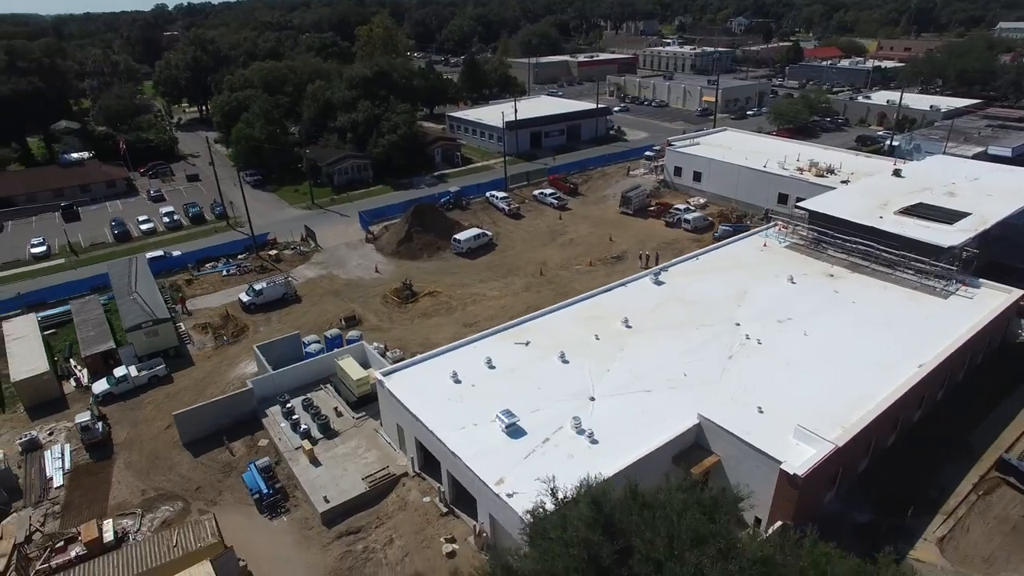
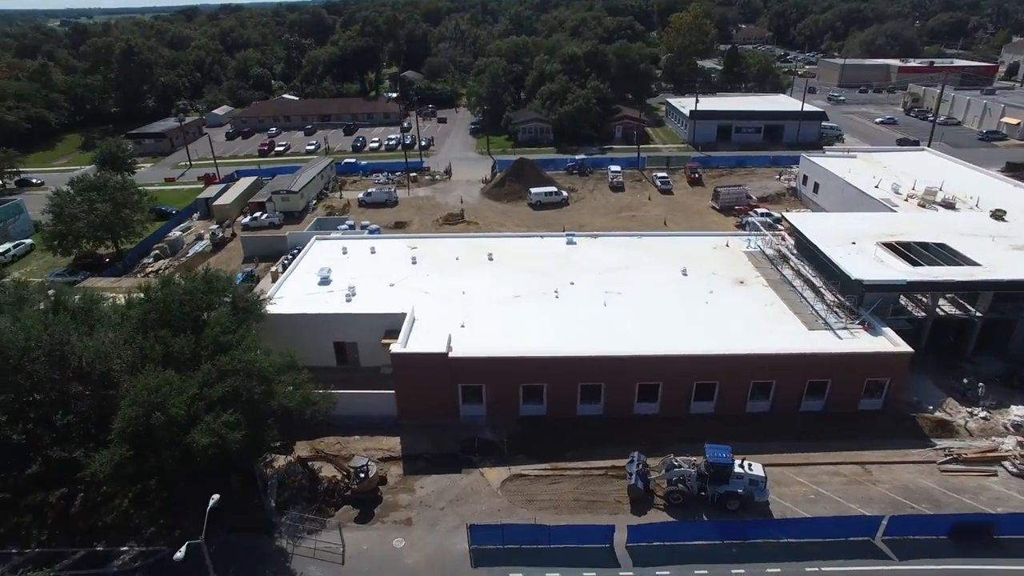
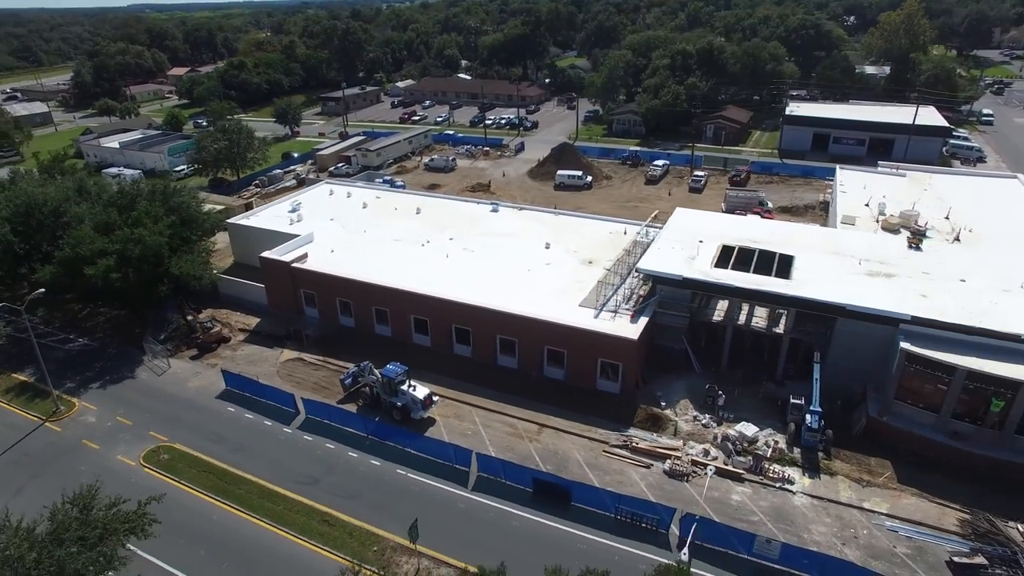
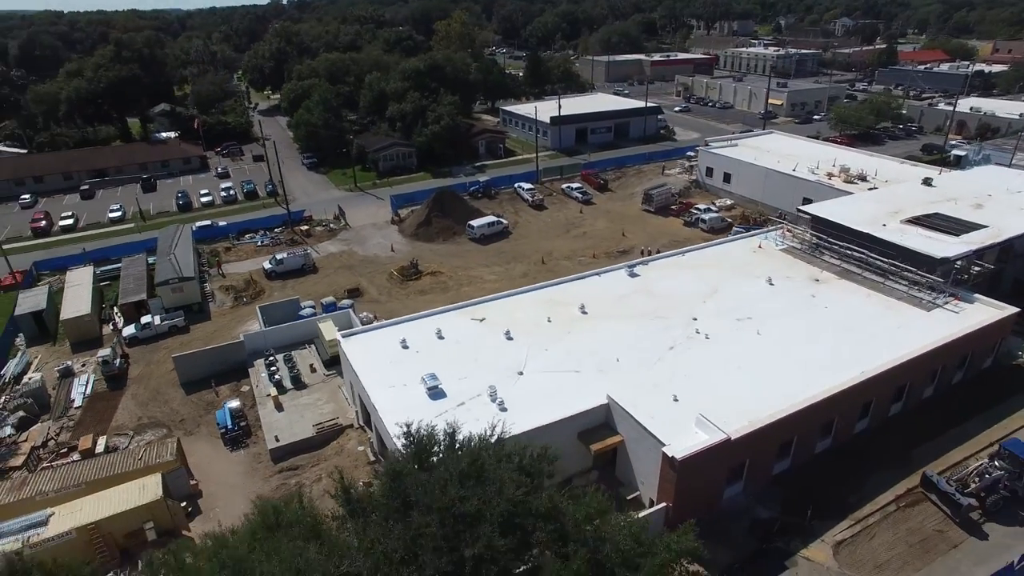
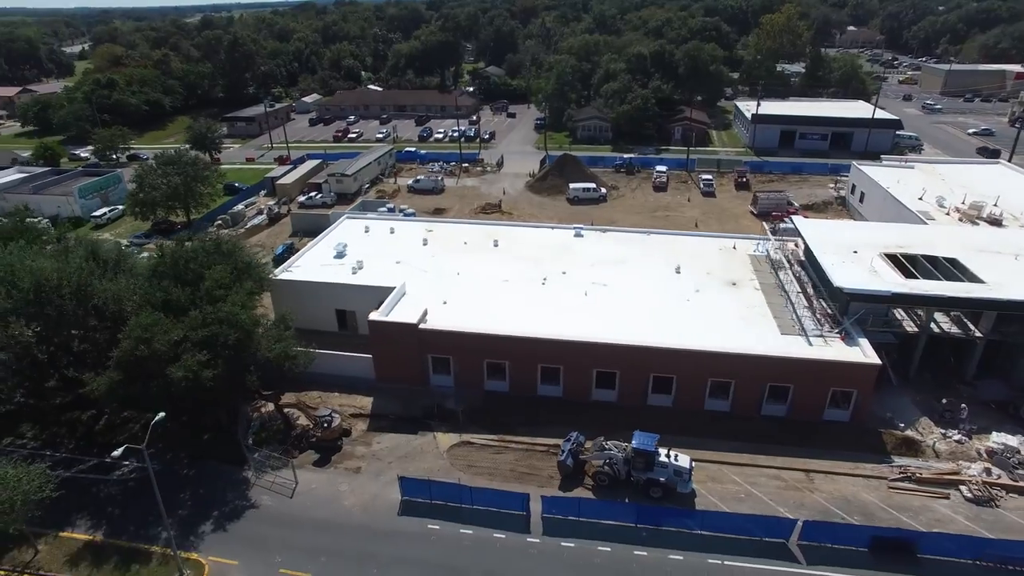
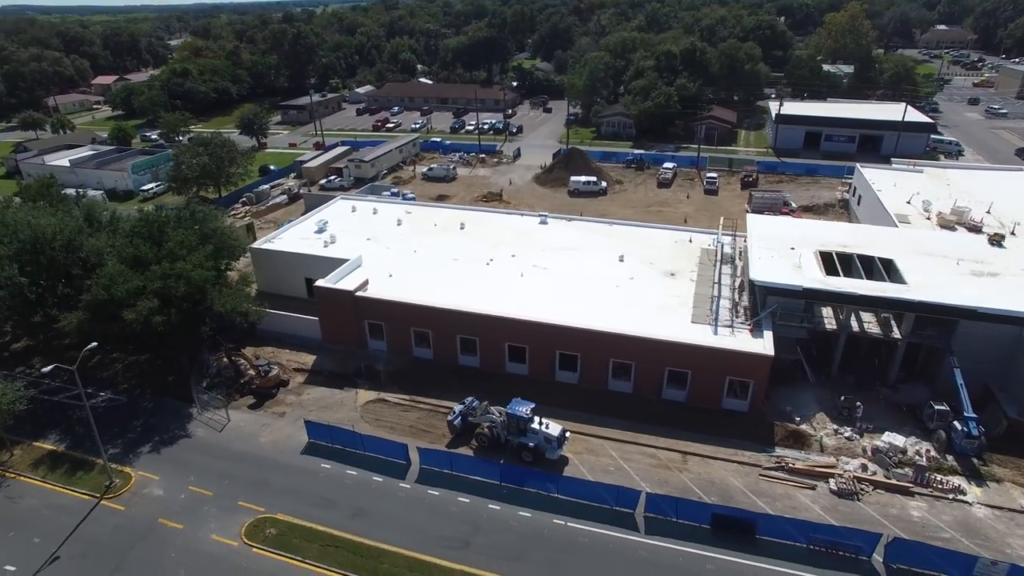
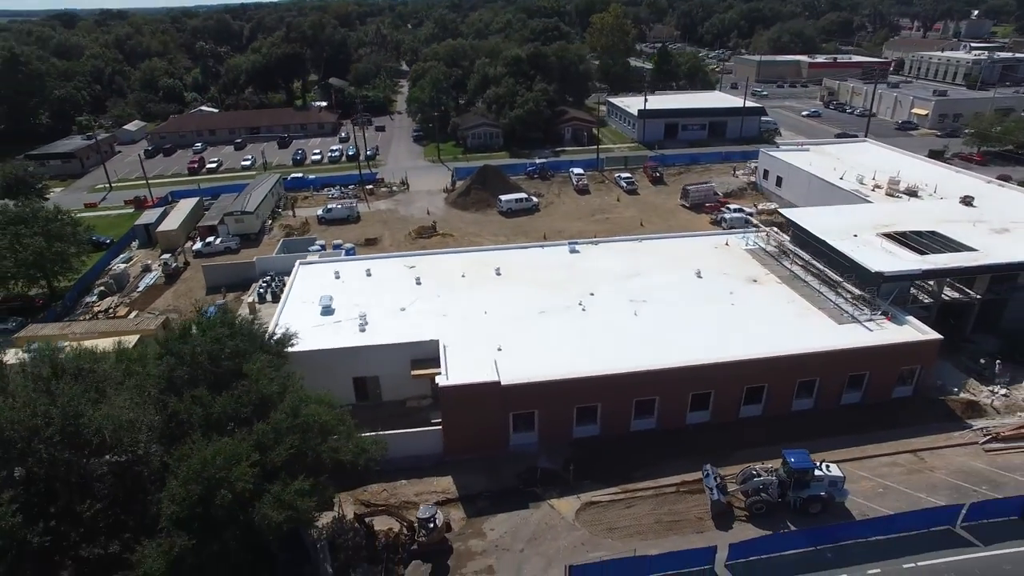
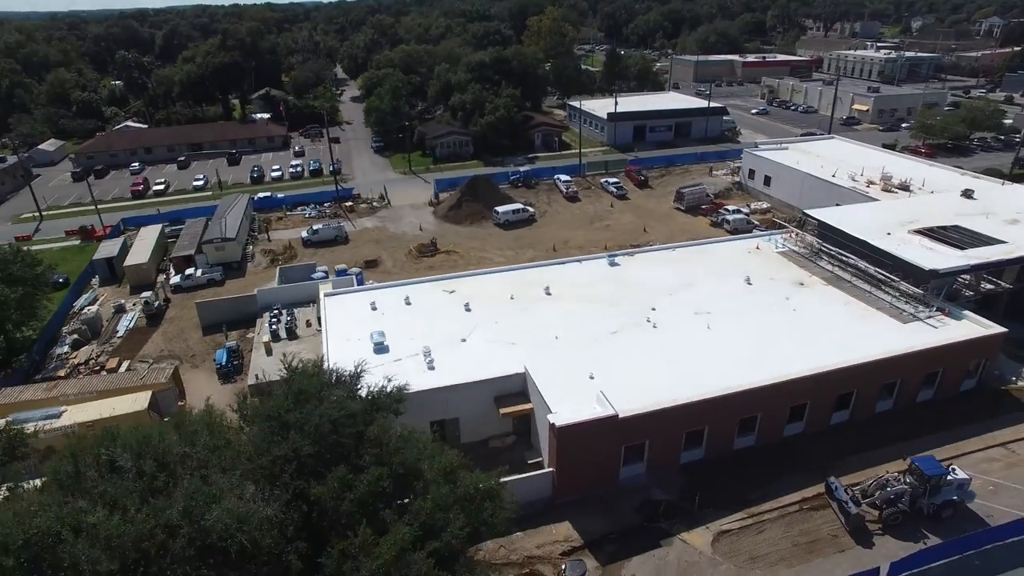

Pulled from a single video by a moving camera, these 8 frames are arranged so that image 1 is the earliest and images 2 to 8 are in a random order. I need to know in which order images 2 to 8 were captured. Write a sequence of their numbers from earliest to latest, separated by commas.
4, 8, 7, 2, 5, 6, 3
